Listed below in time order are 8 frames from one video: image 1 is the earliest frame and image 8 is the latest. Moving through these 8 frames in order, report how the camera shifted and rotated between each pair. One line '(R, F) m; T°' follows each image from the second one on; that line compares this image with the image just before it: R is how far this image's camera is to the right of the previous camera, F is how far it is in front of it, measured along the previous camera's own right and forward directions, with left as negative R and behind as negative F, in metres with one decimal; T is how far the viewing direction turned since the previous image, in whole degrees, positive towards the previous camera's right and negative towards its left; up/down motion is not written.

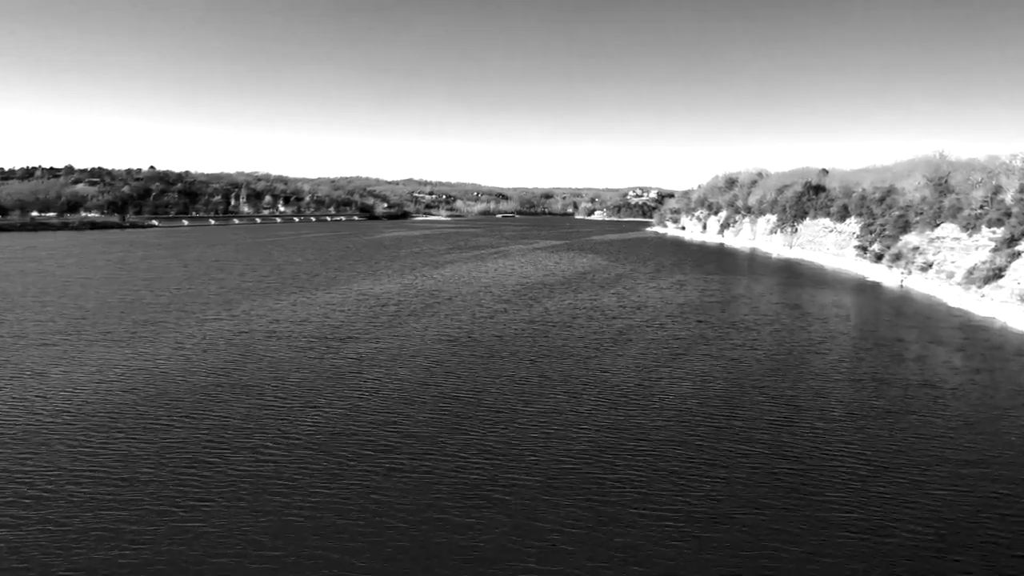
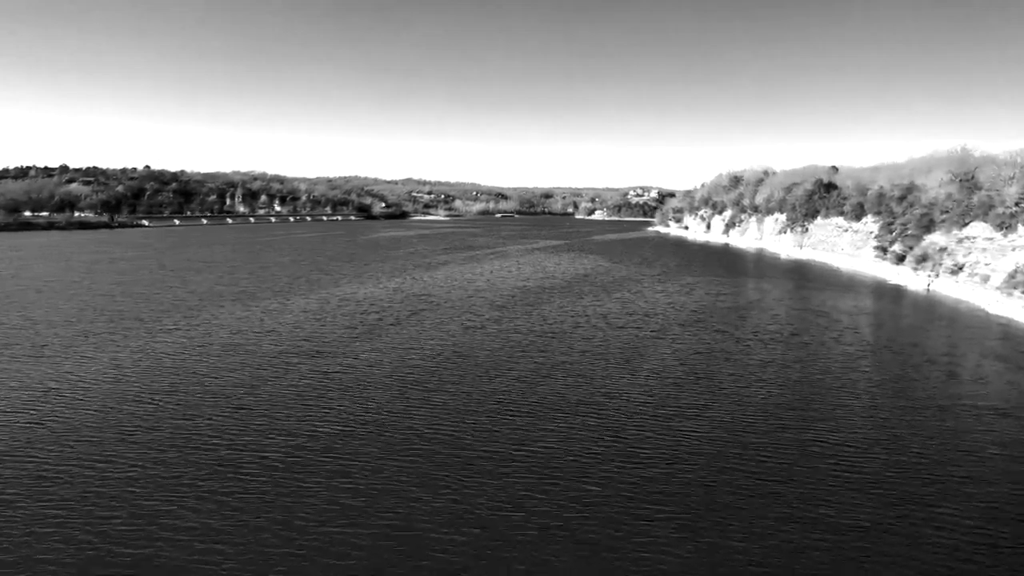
(+0.3, +4.2) m; 0°
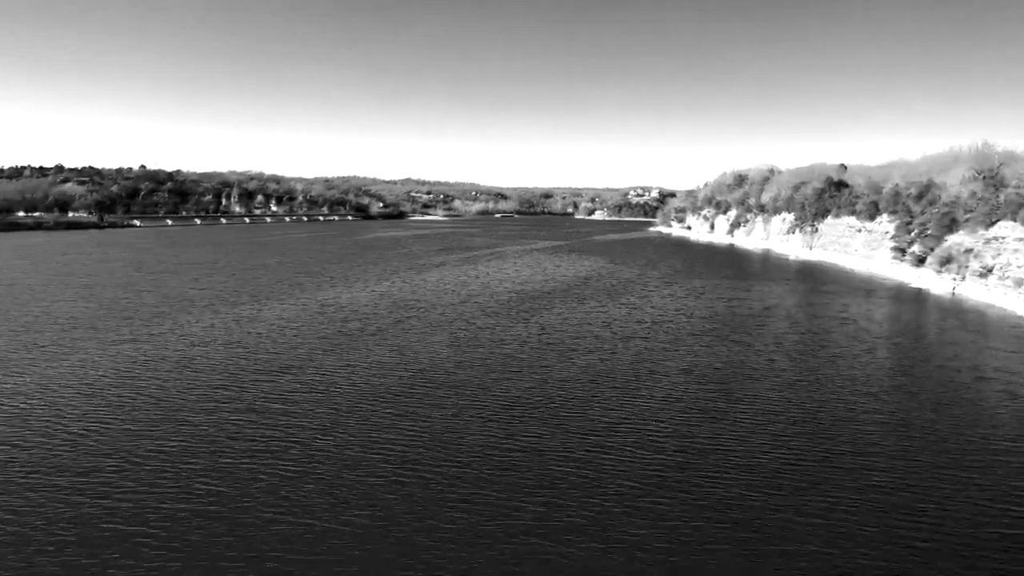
(+0.3, +3.5) m; 0°
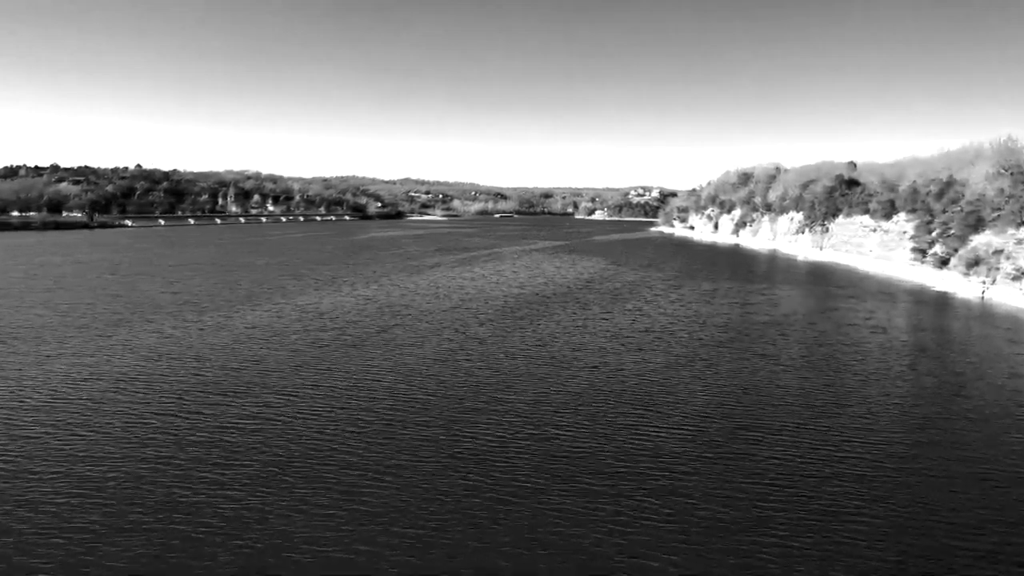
(+0.2, +3.4) m; 0°
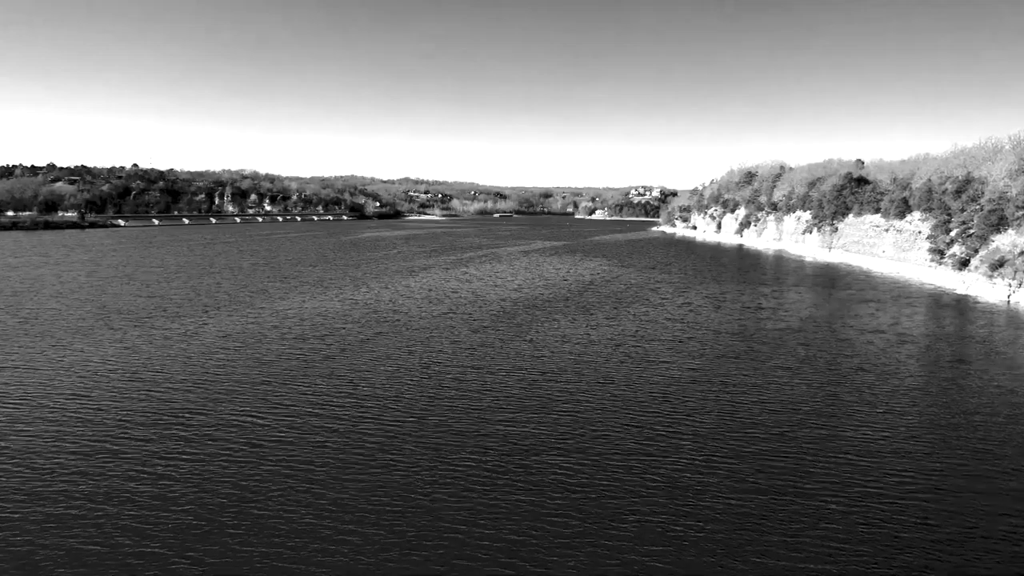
(+0.2, +2.7) m; 0°
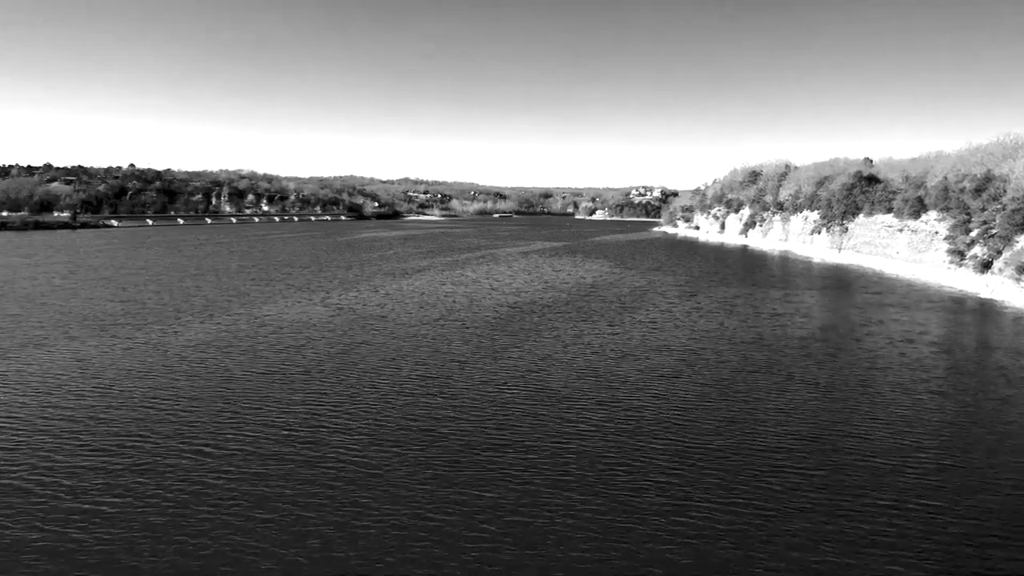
(+0.2, +2.7) m; 0°
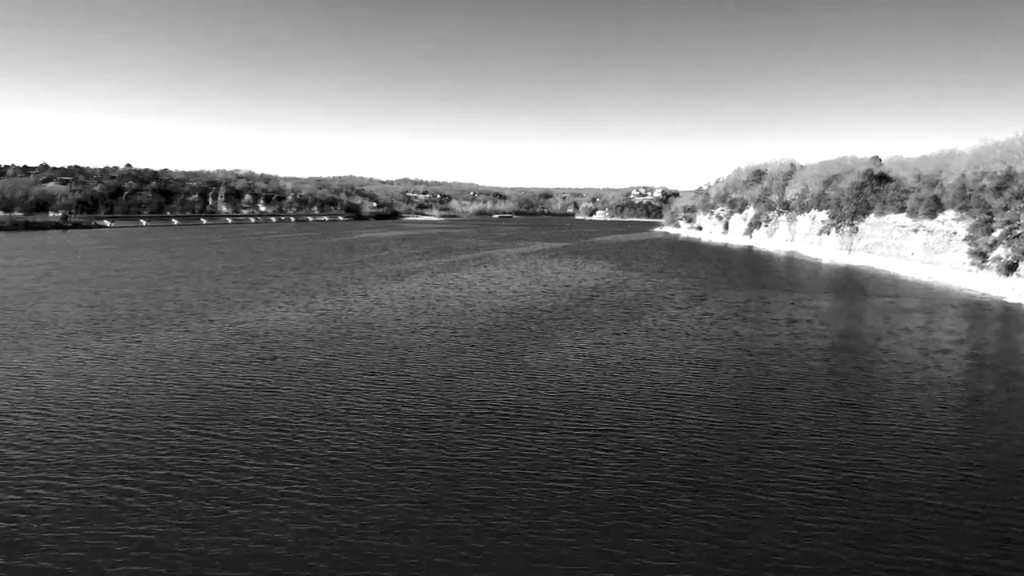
(+0.2, +2.7) m; 0°
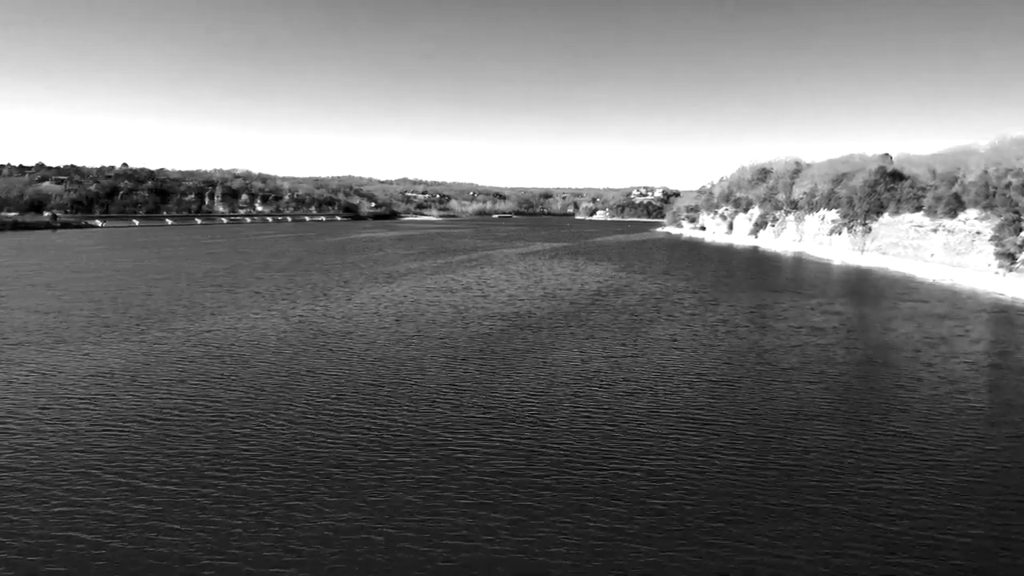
(+0.2, +3.0) m; 0°
